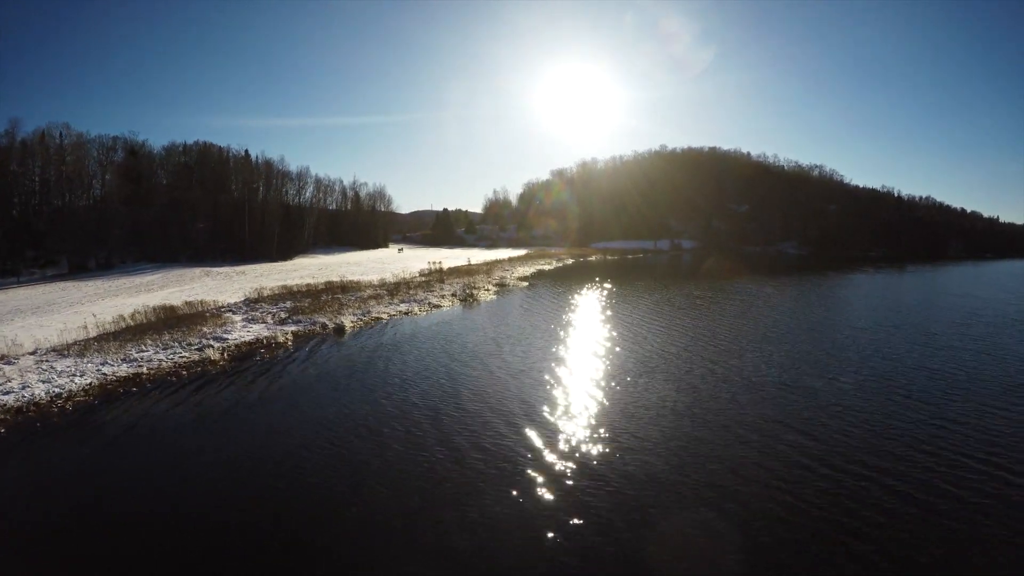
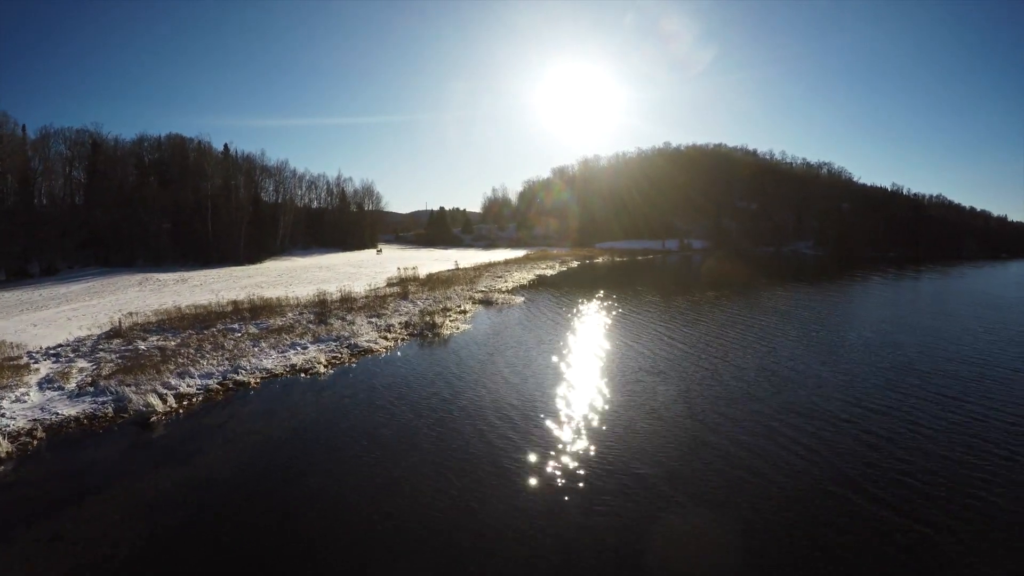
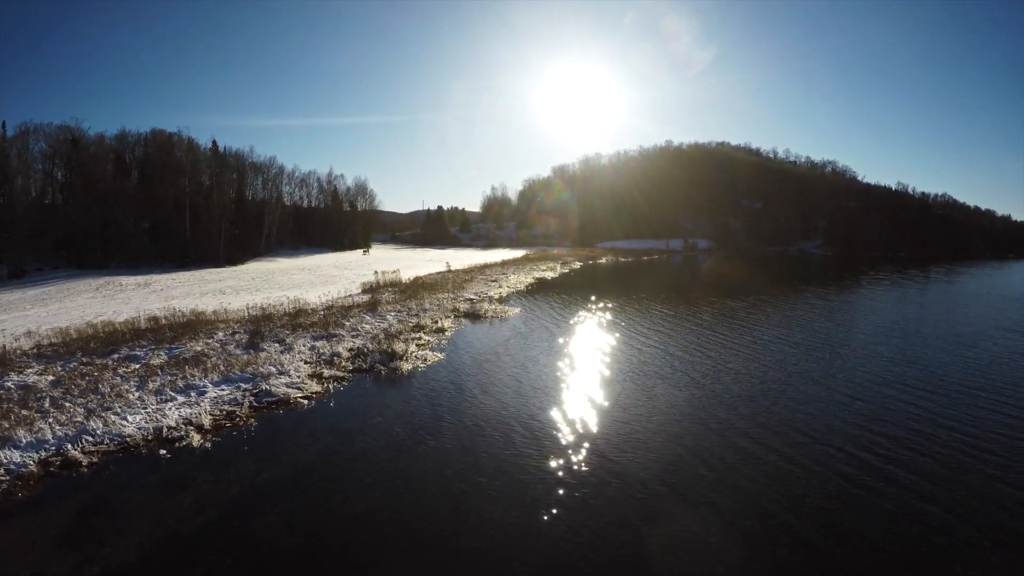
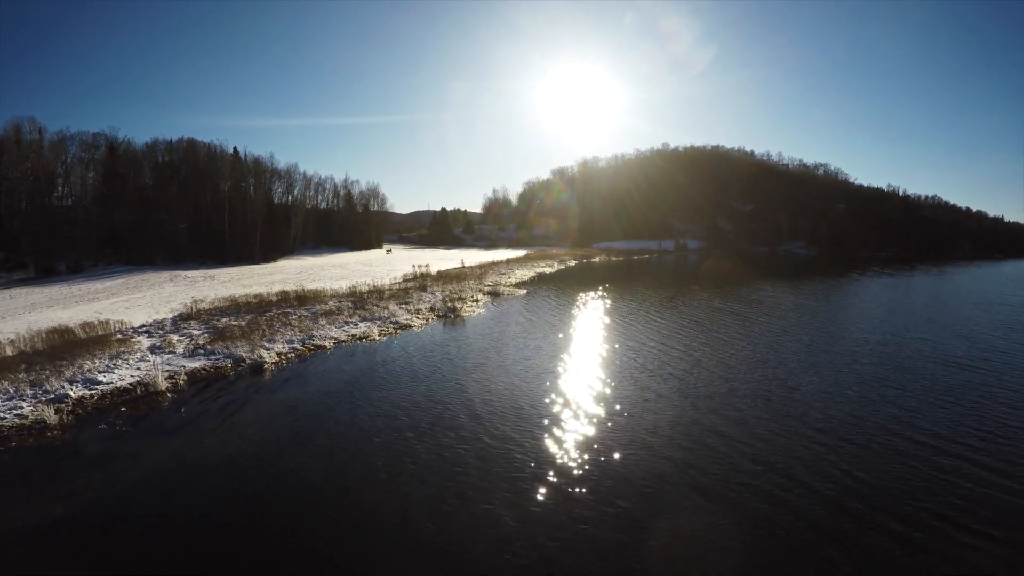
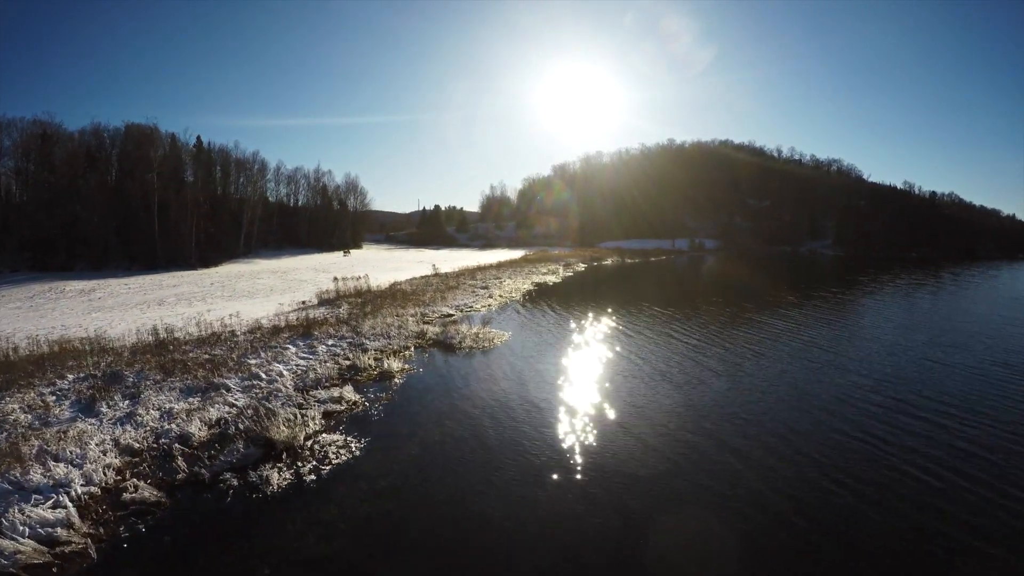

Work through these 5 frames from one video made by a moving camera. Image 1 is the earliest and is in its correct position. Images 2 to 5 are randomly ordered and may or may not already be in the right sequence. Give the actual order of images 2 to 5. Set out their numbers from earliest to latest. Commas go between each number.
4, 2, 3, 5
